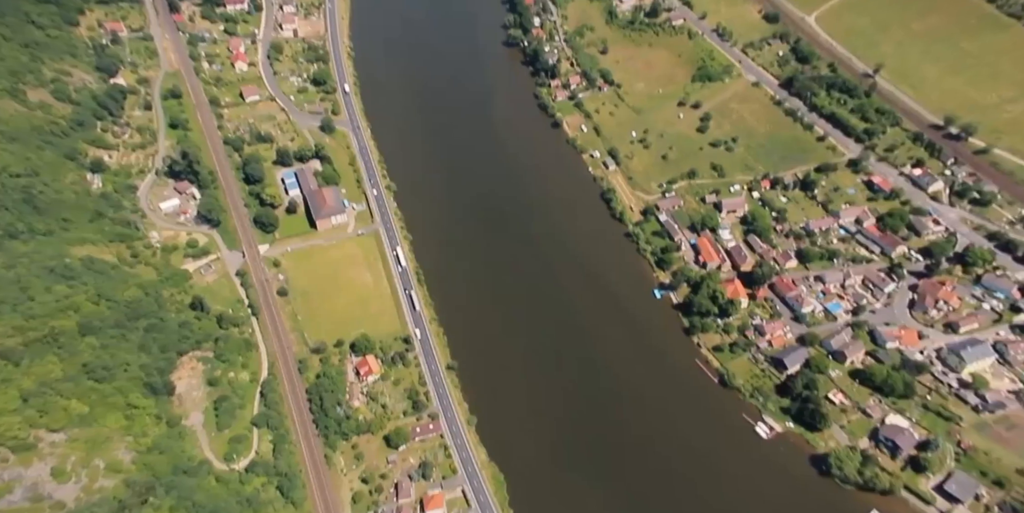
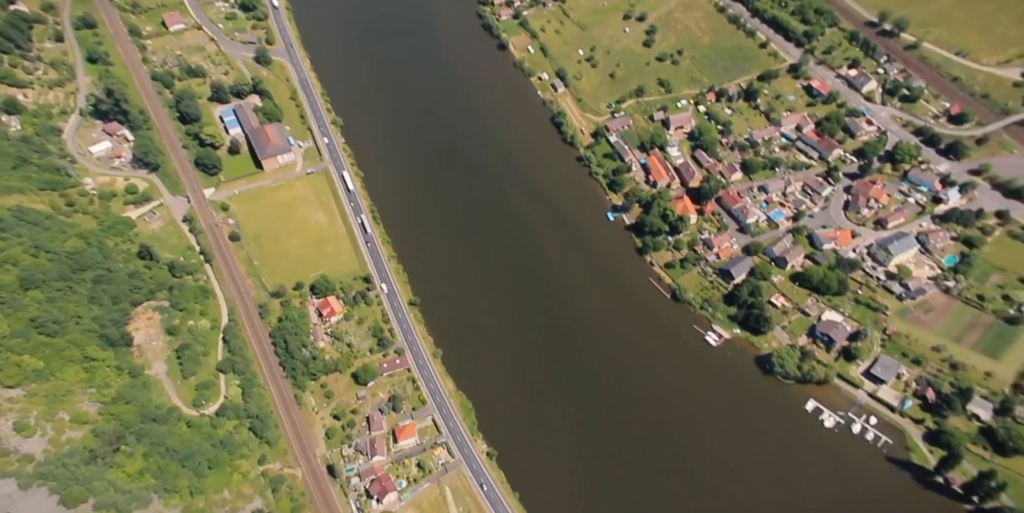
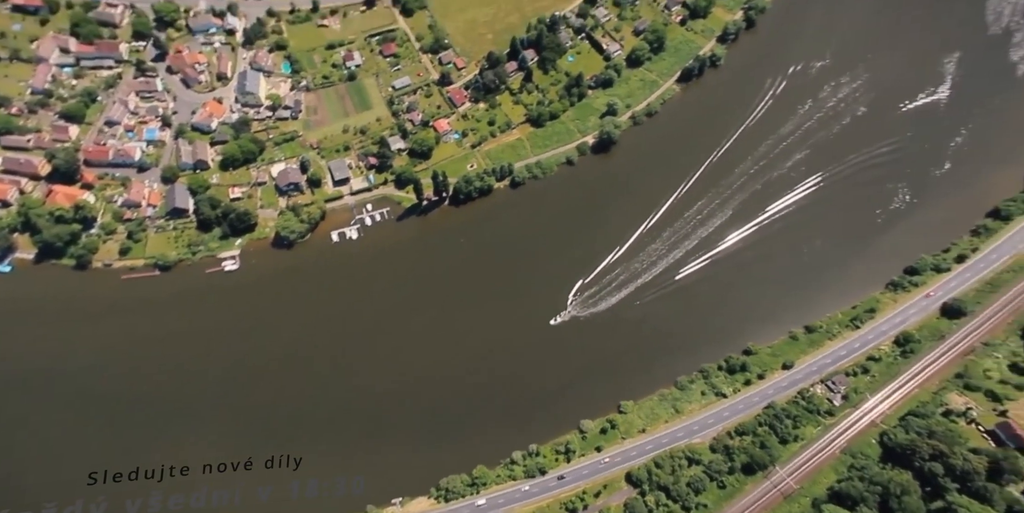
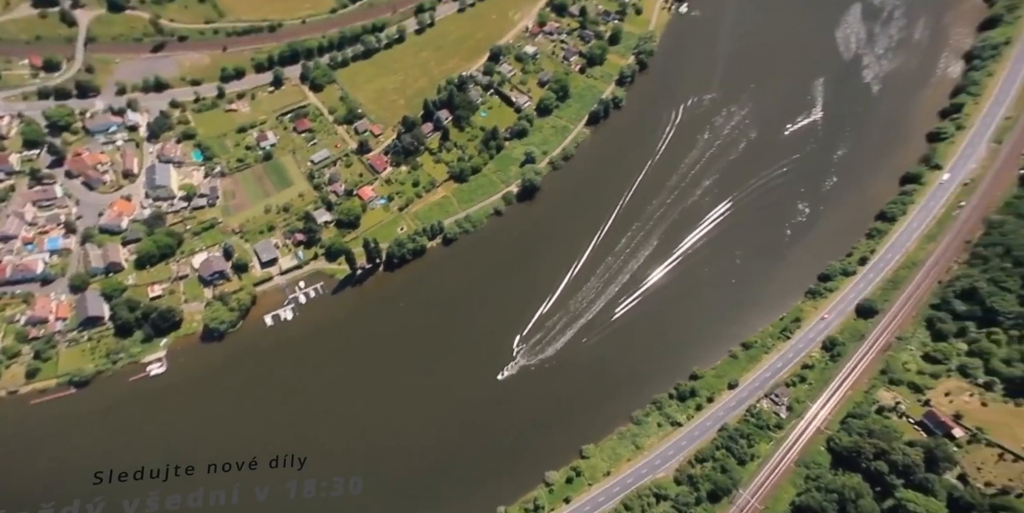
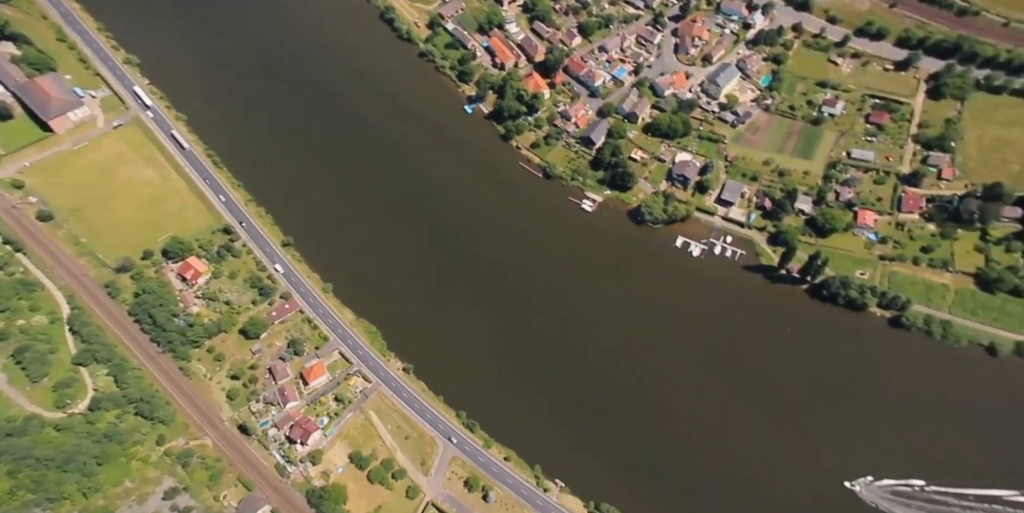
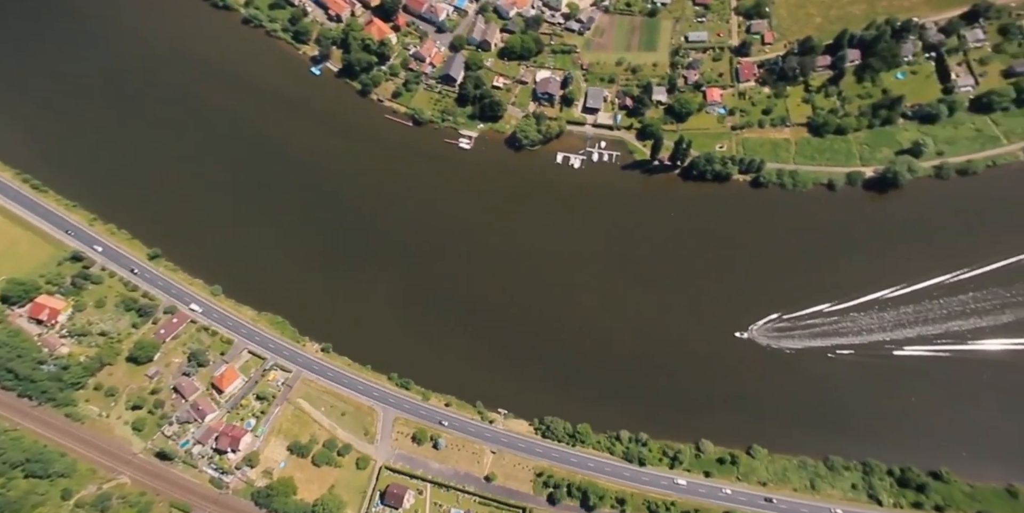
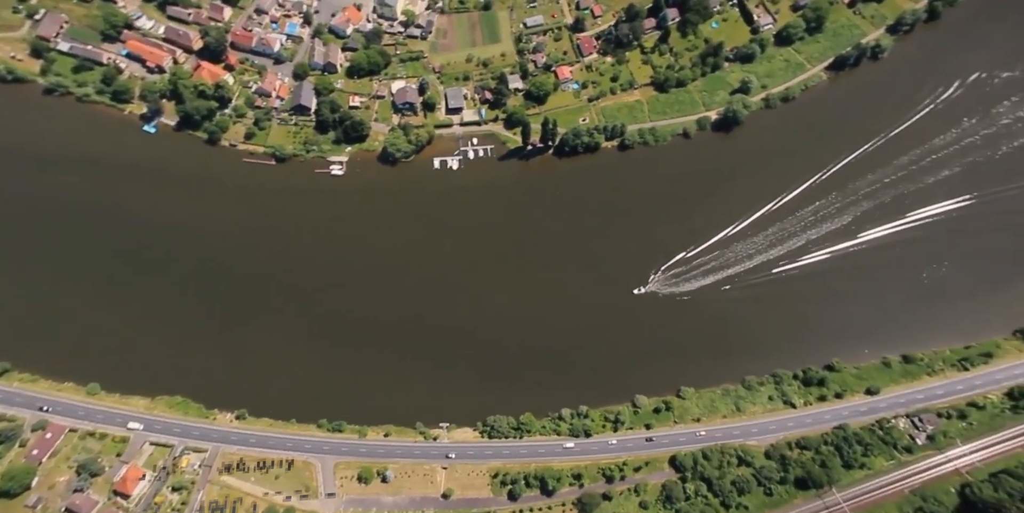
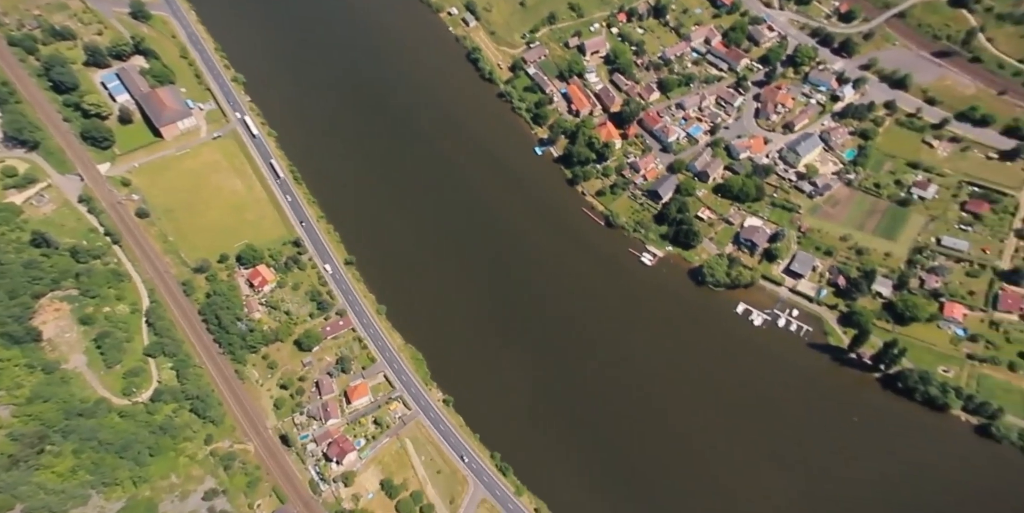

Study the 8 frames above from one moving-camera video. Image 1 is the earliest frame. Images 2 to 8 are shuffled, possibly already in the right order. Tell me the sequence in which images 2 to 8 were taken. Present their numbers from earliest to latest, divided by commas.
2, 8, 5, 6, 7, 3, 4
